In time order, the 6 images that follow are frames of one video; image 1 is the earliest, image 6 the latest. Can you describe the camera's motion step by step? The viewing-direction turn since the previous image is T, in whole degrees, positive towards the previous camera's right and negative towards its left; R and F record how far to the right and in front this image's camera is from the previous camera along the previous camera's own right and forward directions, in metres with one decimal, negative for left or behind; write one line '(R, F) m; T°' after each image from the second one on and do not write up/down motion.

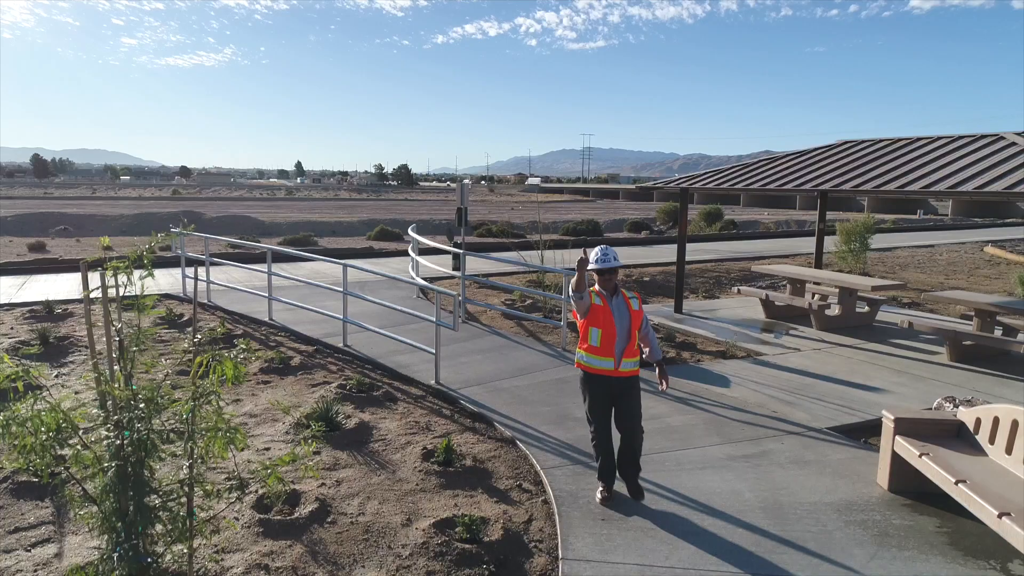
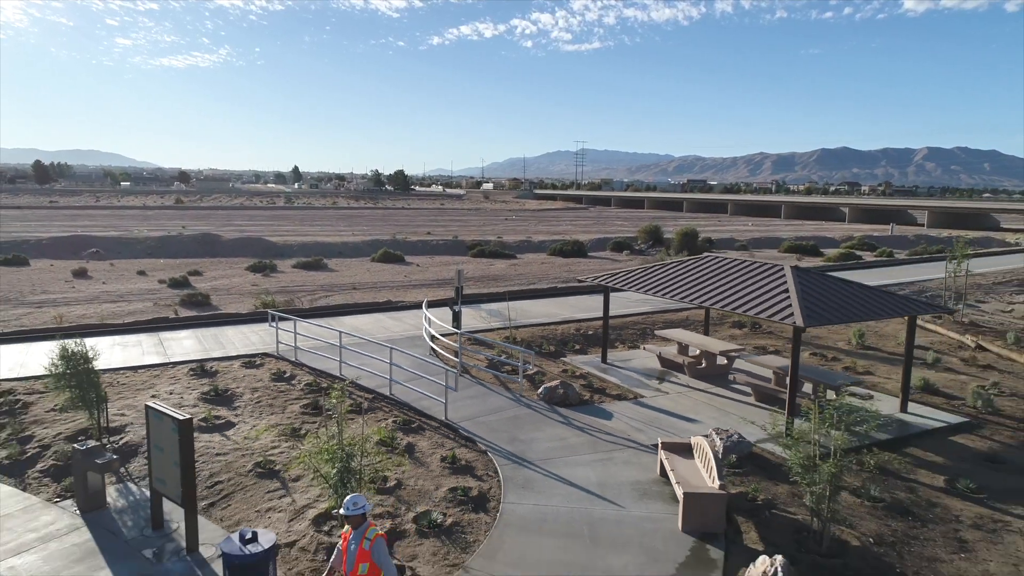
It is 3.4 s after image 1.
(+0.3, -4.7) m; 0°
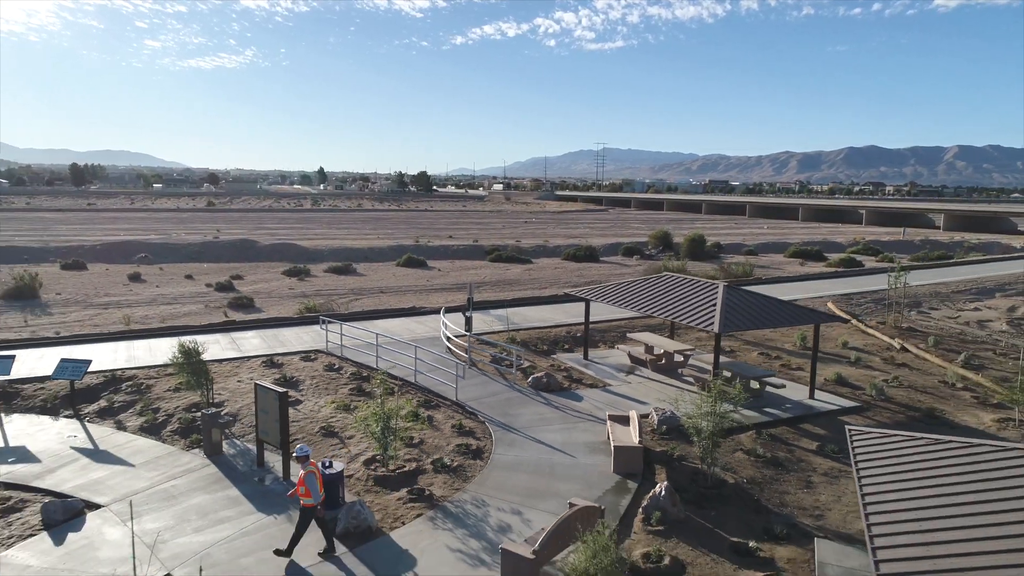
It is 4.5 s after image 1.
(+0.6, -3.6) m; -2°
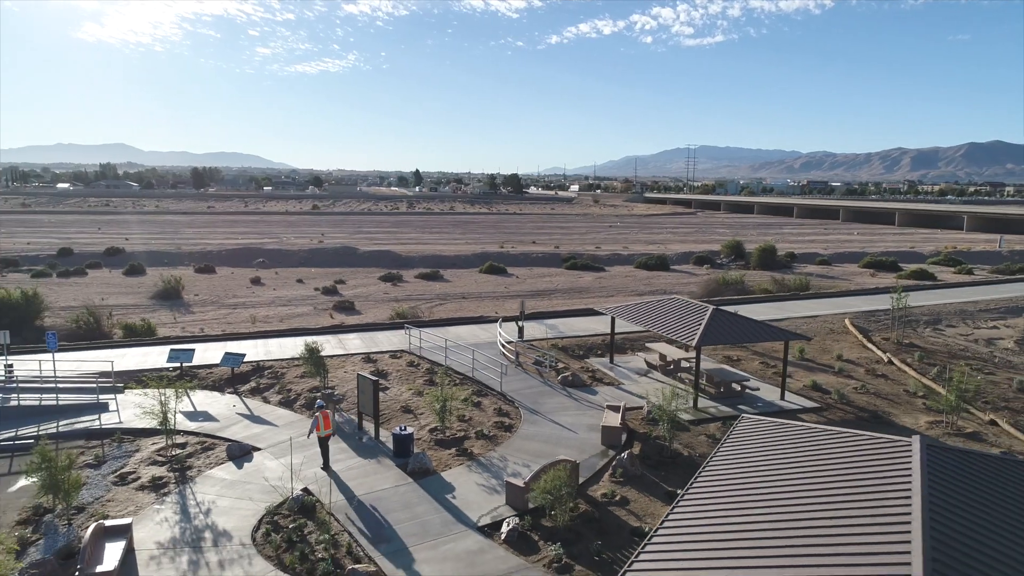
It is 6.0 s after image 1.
(+1.6, -4.7) m; -7°
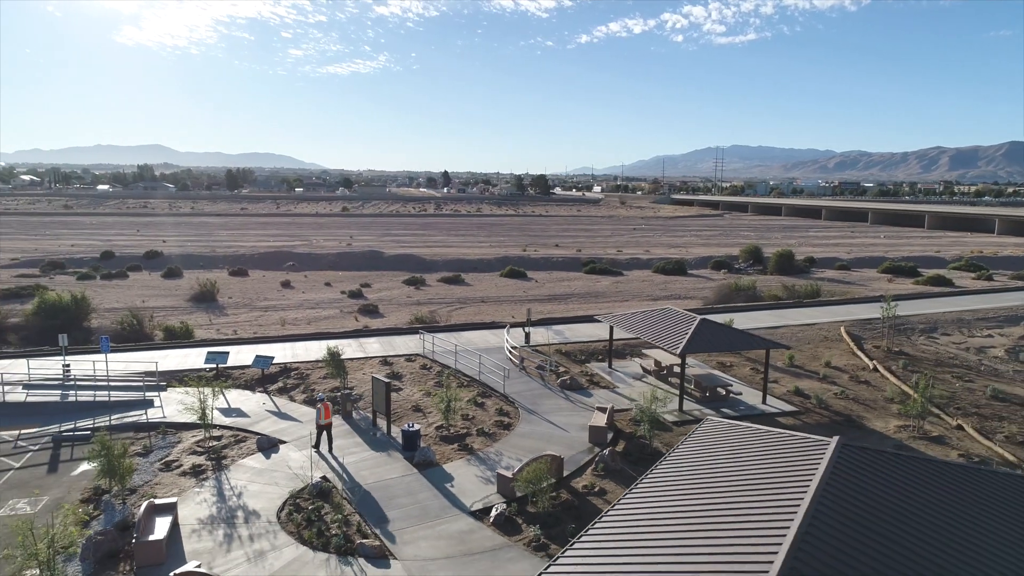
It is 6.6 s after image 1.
(+0.8, -1.8) m; -2°
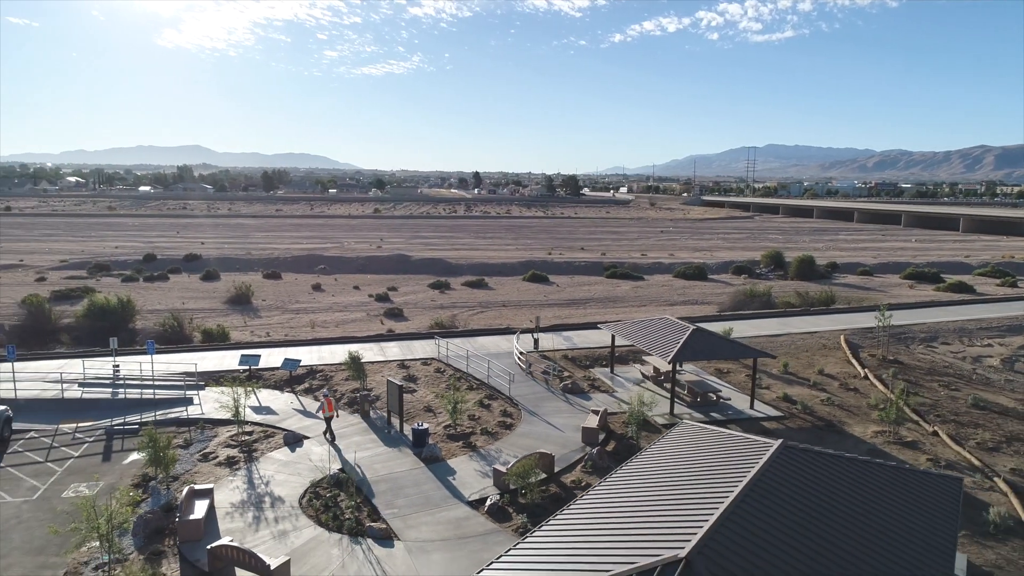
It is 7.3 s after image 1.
(+0.8, -1.8) m; -3°
